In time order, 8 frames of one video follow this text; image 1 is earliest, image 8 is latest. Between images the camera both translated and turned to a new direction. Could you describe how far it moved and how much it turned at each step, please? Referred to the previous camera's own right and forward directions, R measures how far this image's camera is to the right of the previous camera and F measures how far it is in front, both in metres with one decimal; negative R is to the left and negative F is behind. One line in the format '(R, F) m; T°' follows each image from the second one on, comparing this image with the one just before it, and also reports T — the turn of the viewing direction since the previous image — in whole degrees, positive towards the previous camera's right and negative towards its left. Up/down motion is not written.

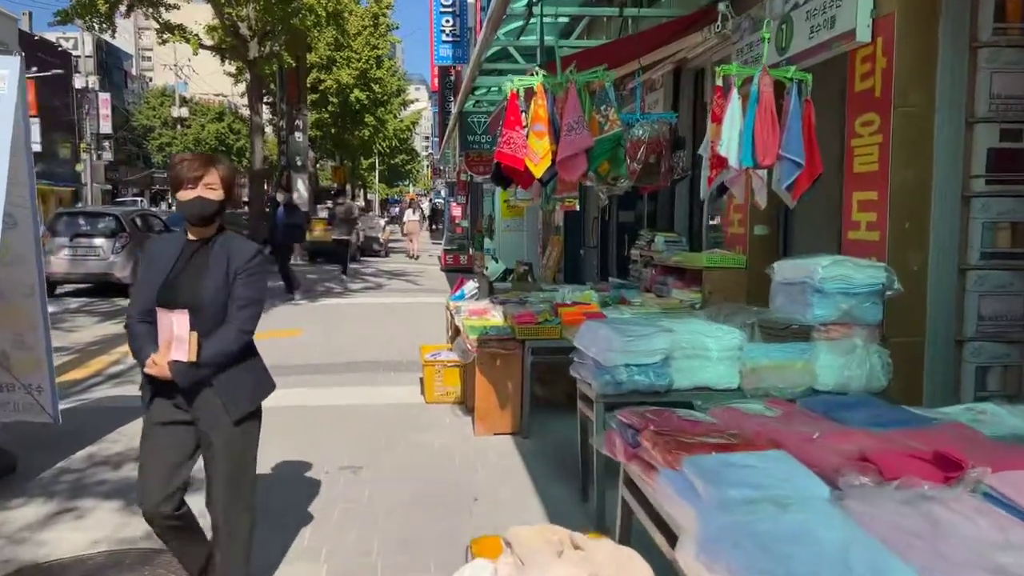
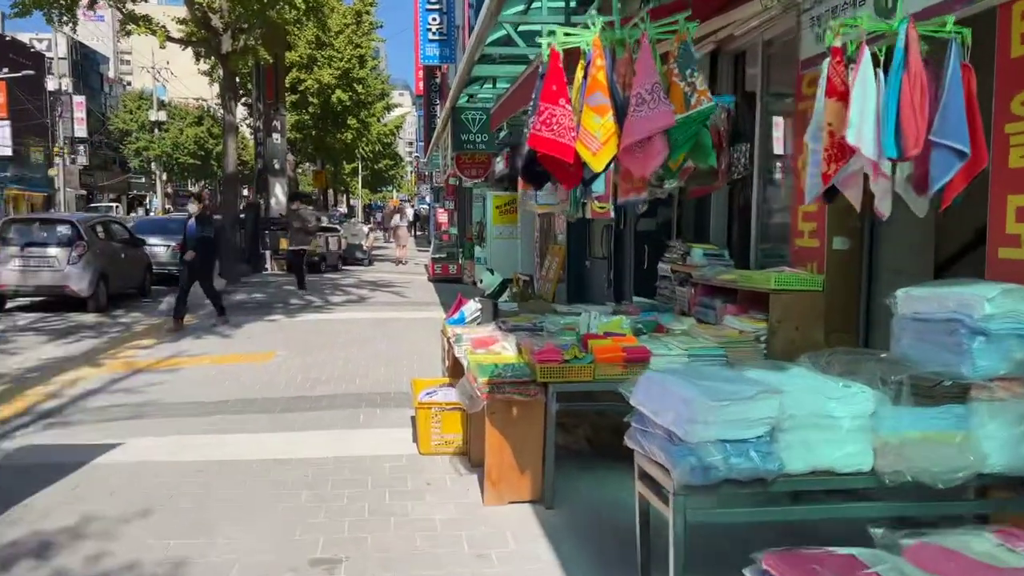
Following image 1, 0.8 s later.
(-0.2, +1.2) m; +1°
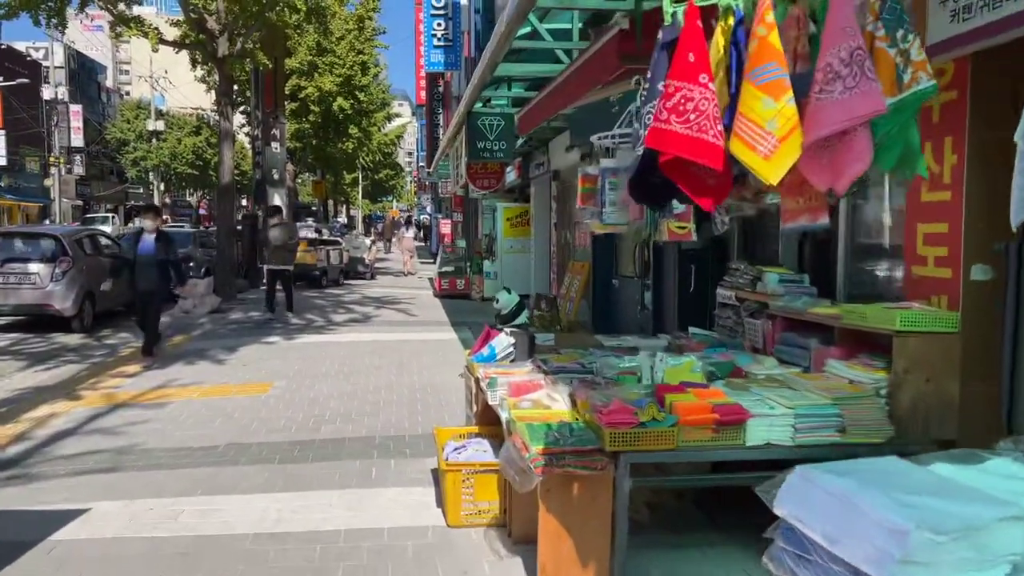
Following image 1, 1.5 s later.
(-0.3, +0.9) m; 0°
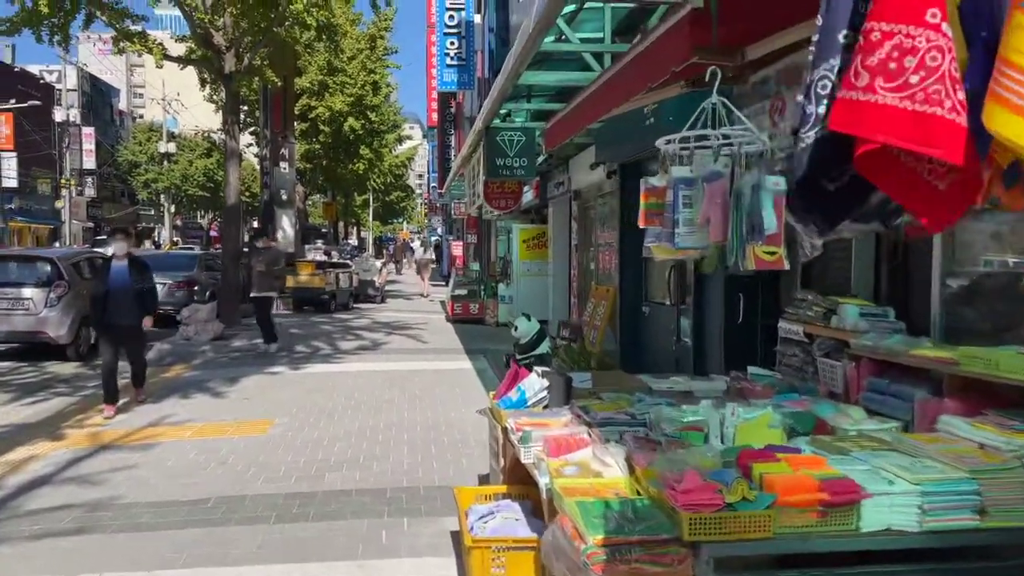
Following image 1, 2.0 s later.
(-0.1, +0.7) m; -1°
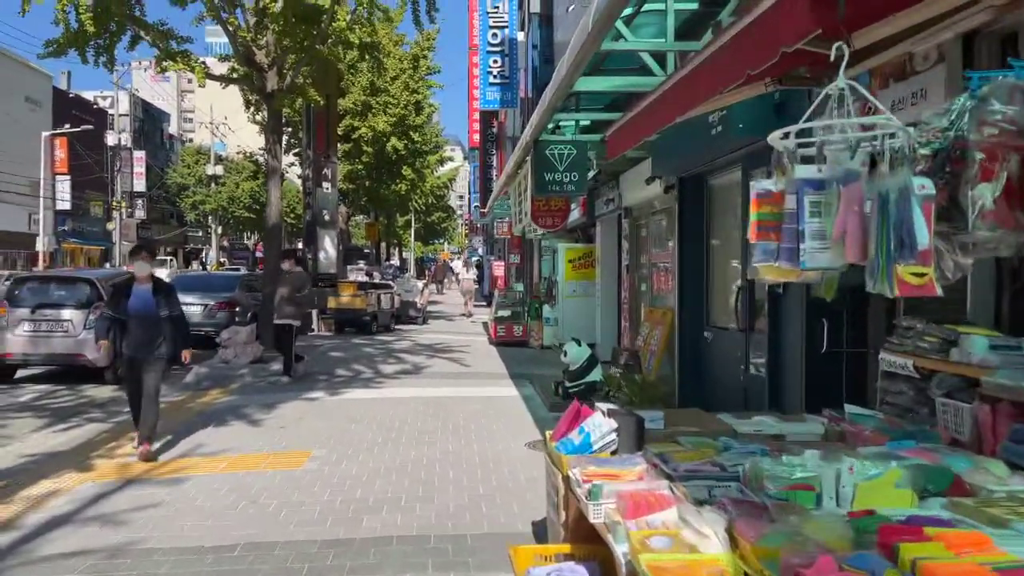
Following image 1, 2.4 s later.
(-0.1, +0.6) m; -3°
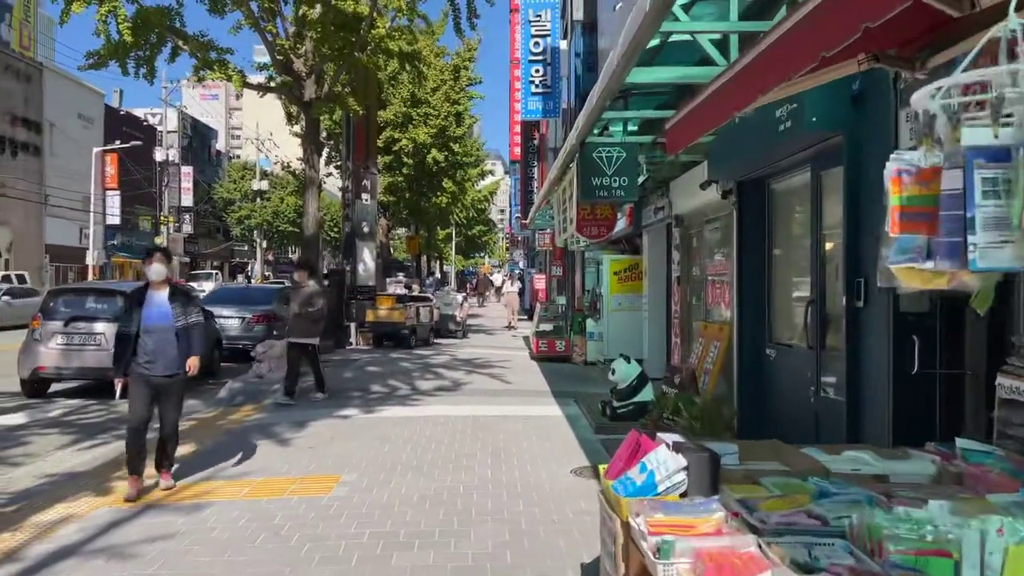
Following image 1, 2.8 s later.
(0.0, +0.6) m; -3°
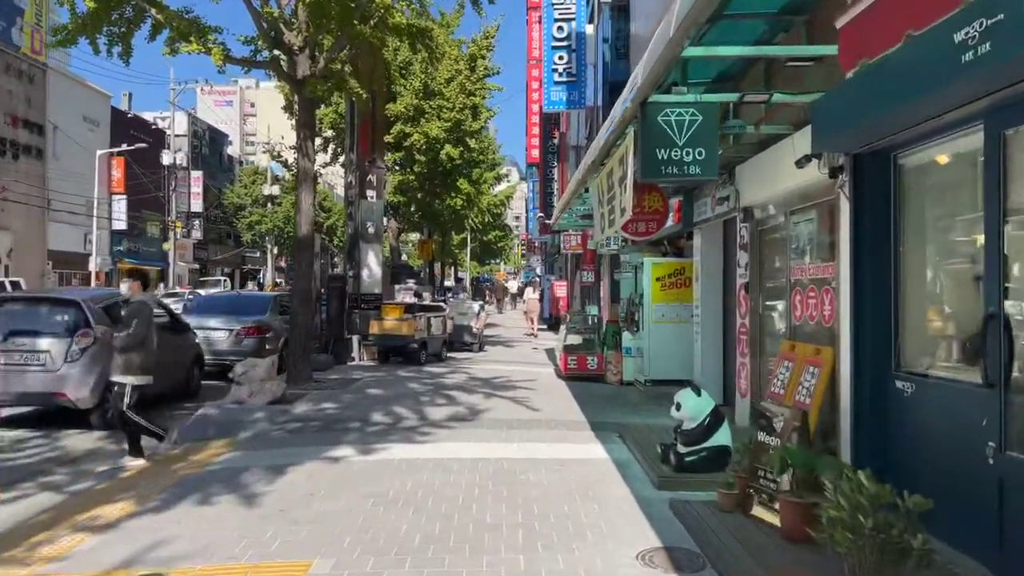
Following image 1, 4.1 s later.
(-0.2, +2.0) m; -1°
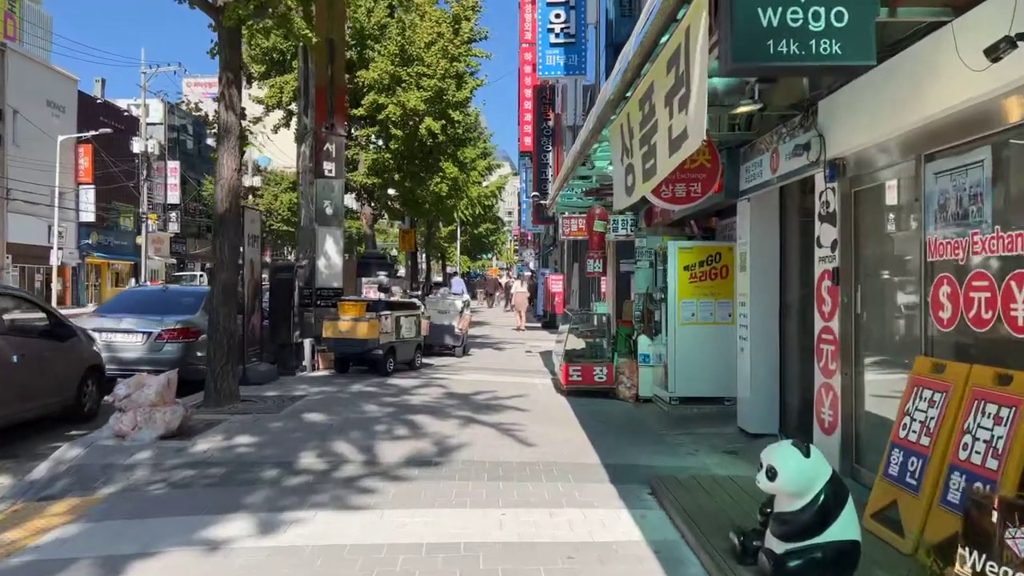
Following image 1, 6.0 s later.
(+0.1, +2.8) m; +1°
